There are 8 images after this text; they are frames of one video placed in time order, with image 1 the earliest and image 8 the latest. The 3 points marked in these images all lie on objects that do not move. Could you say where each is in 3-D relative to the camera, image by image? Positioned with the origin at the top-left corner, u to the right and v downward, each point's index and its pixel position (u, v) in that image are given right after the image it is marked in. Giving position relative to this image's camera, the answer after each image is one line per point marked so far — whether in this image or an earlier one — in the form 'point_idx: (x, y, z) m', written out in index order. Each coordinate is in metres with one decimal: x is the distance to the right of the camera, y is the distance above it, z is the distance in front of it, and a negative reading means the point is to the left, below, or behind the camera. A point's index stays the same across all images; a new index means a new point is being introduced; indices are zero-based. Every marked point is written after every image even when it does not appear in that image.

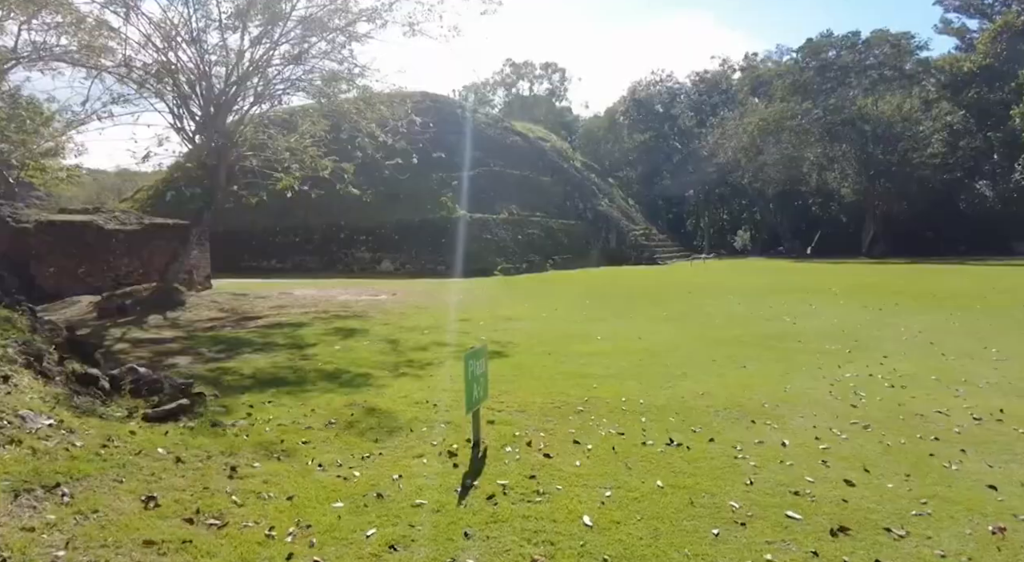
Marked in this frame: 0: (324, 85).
0: (-4.1, +4.2, +13.2) m
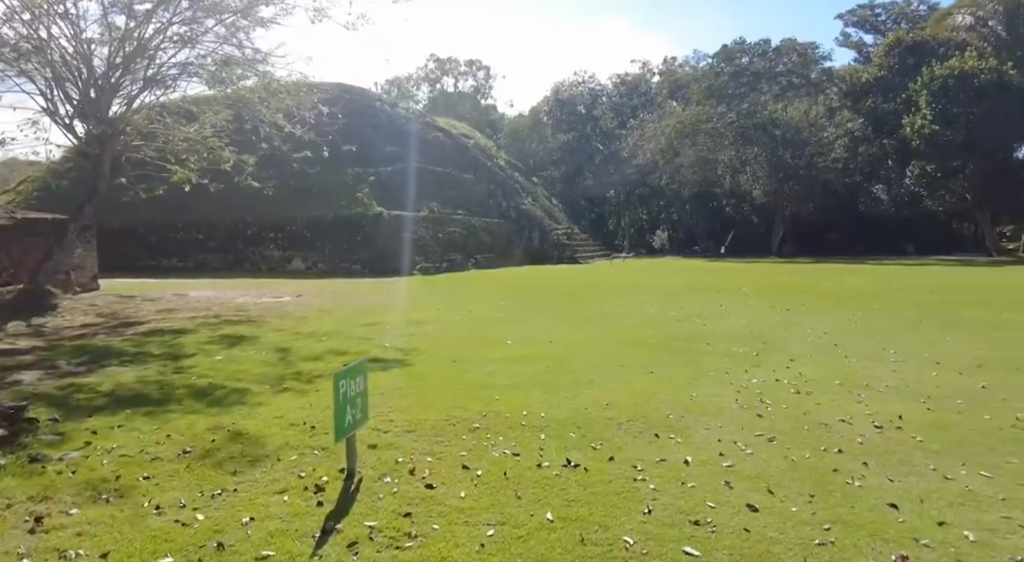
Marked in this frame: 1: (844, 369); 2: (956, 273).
0: (-5.9, +4.2, +12.2) m
1: (+3.1, -0.8, +5.7) m
2: (+12.6, +0.2, +17.1) m
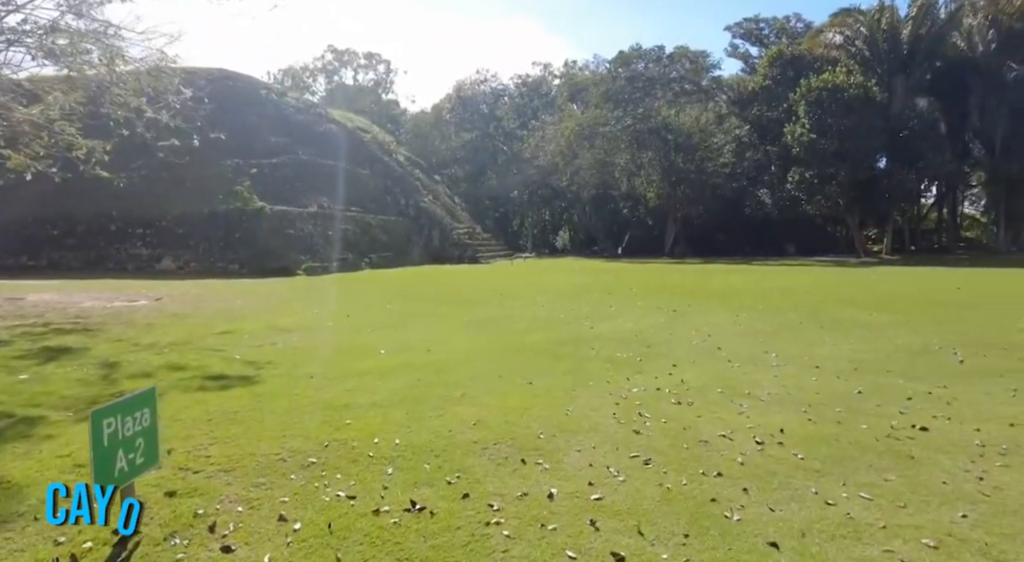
0: (-7.9, +4.2, +10.5) m
1: (+1.9, -0.8, +5.5) m
2: (+9.5, +0.2, +18.2) m
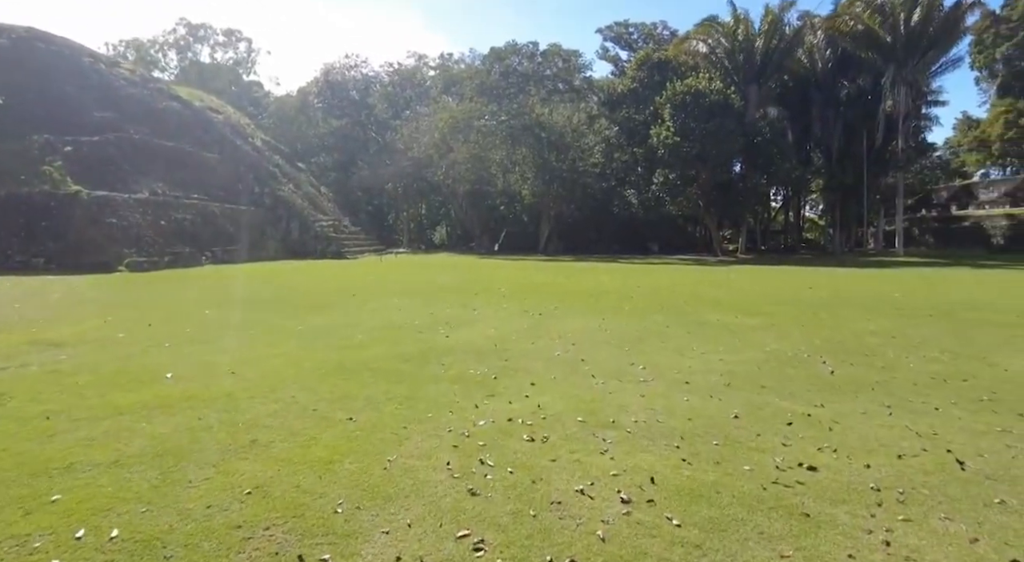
0: (-10.0, +4.2, +7.7) m
1: (+0.6, -0.9, +4.7) m
2: (+5.6, +0.3, +18.7) m
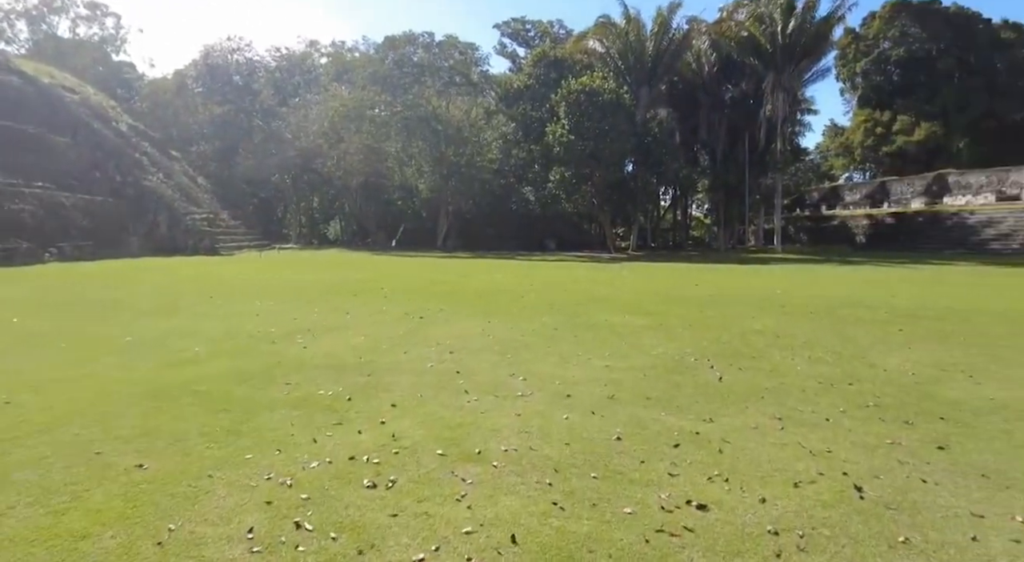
0: (-11.4, +4.1, +5.2) m
1: (-0.4, -0.9, +4.0) m
2: (+2.3, +0.4, +18.6) m
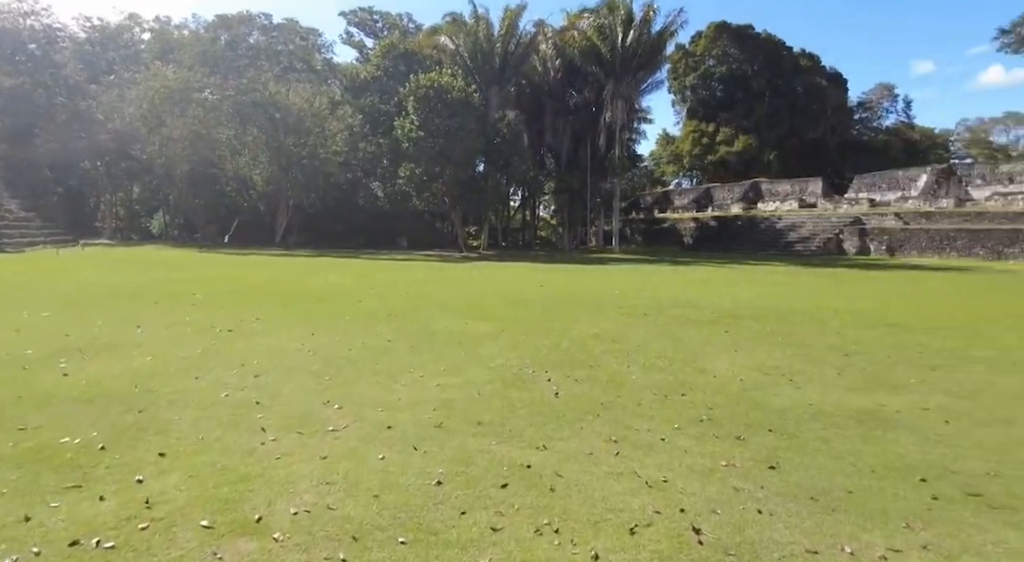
0: (-12.4, +3.9, +1.8) m
1: (-1.4, -1.0, +3.3) m
2: (-2.2, +0.3, +18.0) m
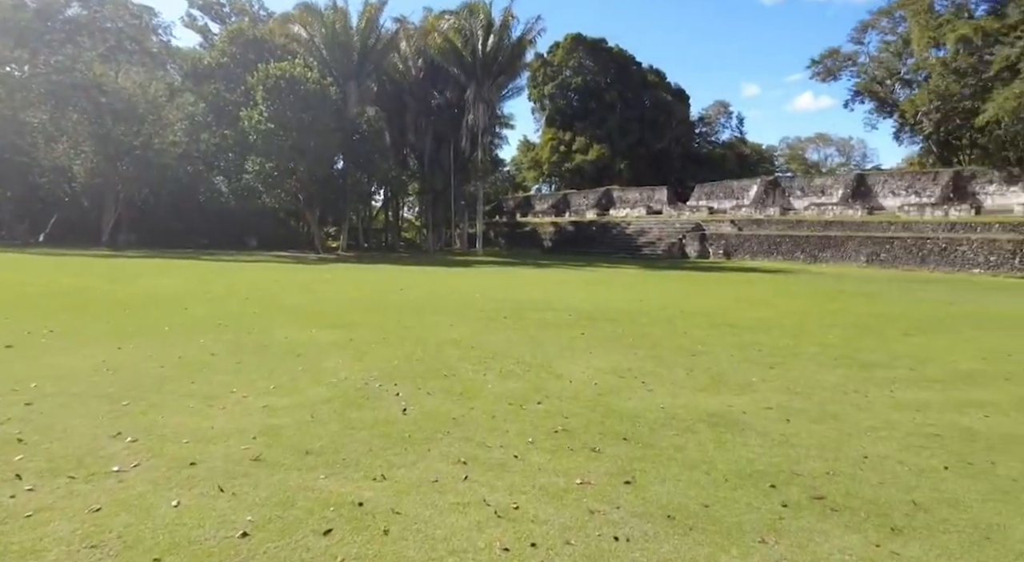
0: (-12.6, +3.9, -1.4) m
1: (-2.2, -1.0, +2.4) m
2: (-6.2, +0.2, +16.7) m
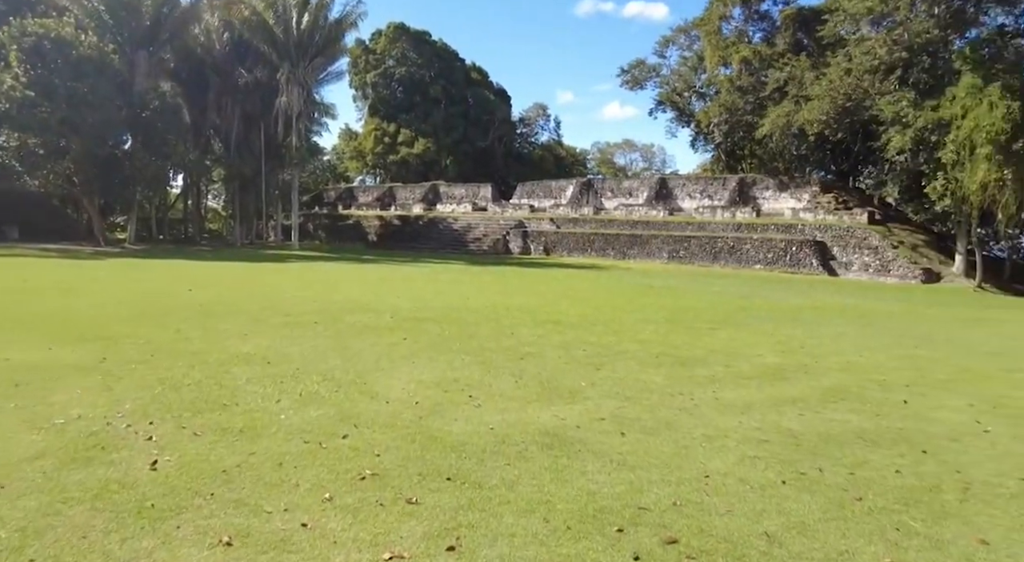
0: (-11.7, +3.7, -5.6) m
1: (-2.7, -1.1, +1.0) m
2: (-10.5, +0.2, +13.6) m
